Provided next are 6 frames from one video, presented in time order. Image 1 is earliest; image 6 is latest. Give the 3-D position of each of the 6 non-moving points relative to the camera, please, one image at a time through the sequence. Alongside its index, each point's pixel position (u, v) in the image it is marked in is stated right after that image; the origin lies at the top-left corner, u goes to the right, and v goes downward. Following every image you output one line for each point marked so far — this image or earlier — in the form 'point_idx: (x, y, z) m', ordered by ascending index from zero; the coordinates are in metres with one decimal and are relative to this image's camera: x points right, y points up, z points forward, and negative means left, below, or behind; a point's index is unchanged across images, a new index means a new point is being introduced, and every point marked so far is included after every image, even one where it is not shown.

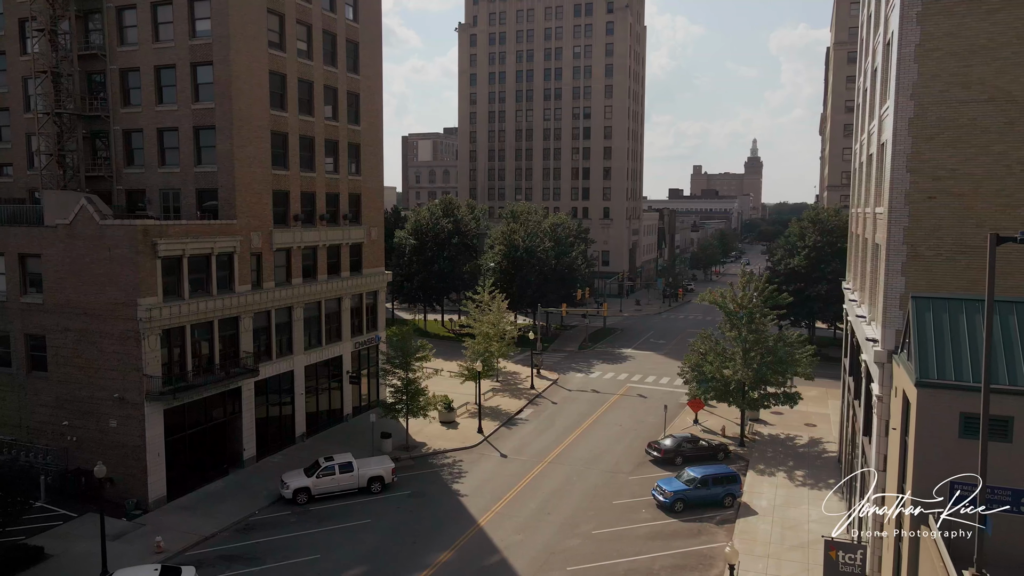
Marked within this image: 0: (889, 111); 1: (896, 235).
0: (+10.0, +4.6, +18.5) m
1: (+9.1, +1.2, +16.6) m
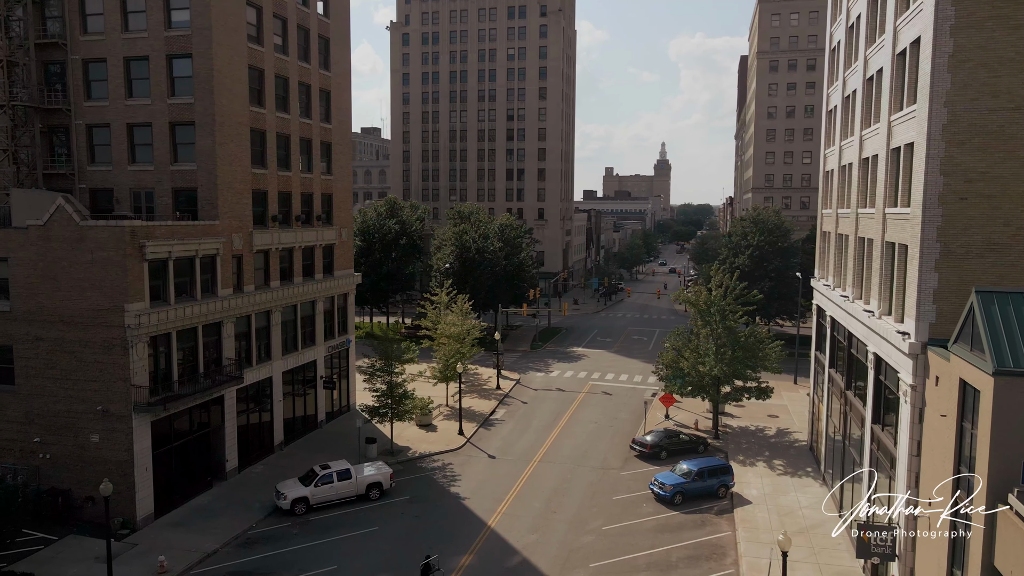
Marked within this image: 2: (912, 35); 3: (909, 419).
0: (+11.1, +4.7, +19.7) m
1: (+10.5, +1.4, +17.7) m
2: (+11.2, +7.0, +19.7) m
3: (+10.4, -3.5, +18.6) m
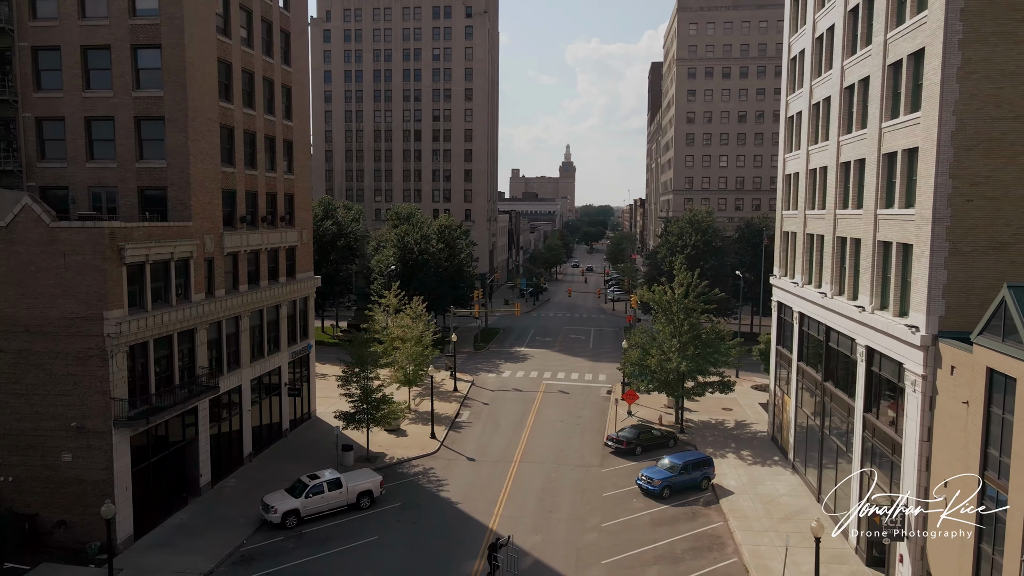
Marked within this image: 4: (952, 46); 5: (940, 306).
0: (+11.8, +4.9, +21.1) m
1: (+11.5, +1.5, +19.0) m
2: (+11.9, +7.1, +21.1) m
3: (+11.4, -3.4, +19.9) m
4: (+11.6, +6.4, +18.6) m
5: (+11.6, -0.5, +19.1) m
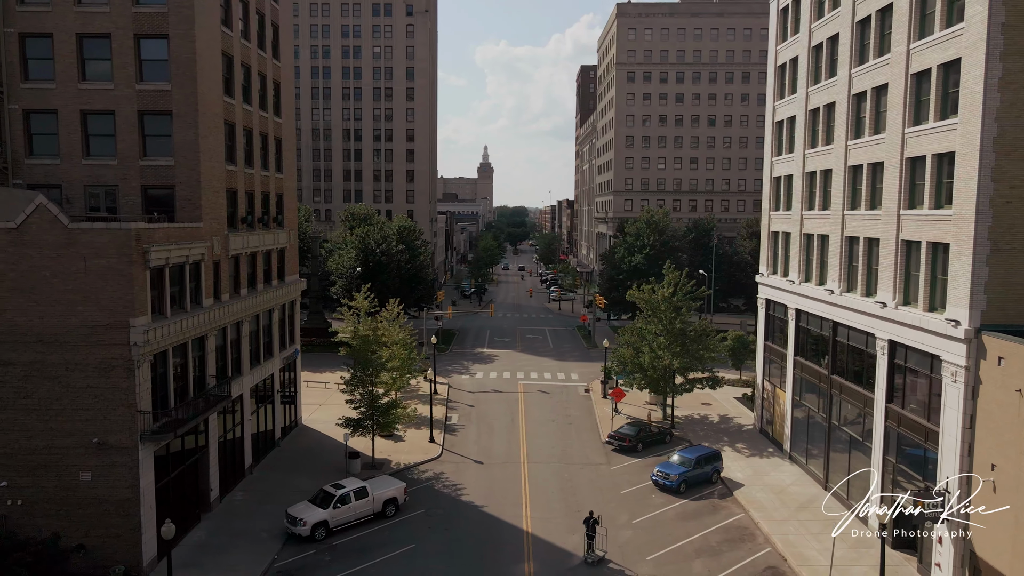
0: (+13.6, +5.0, +22.4) m
1: (+13.5, +1.6, +20.3) m
2: (+13.6, +7.2, +22.4) m
3: (+13.4, -3.2, +21.1) m
4: (+13.5, +6.5, +19.9) m
5: (+13.6, -0.4, +20.4) m
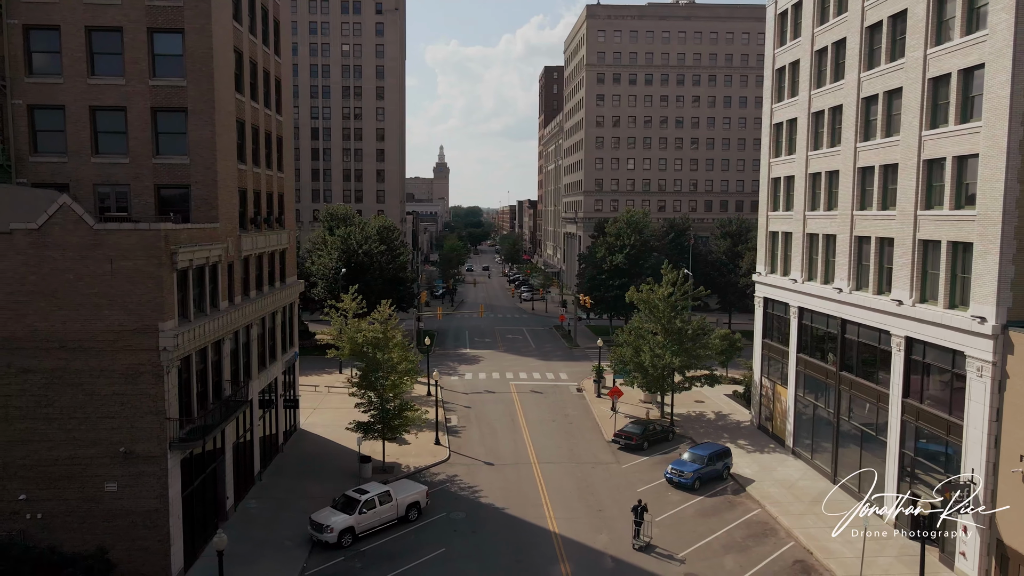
0: (+14.7, +5.0, +23.1) m
1: (+14.8, +1.6, +21.1) m
2: (+14.8, +7.3, +23.2) m
3: (+14.6, -3.2, +21.9) m
4: (+14.8, +6.5, +20.6) m
5: (+14.9, -0.3, +21.2) m
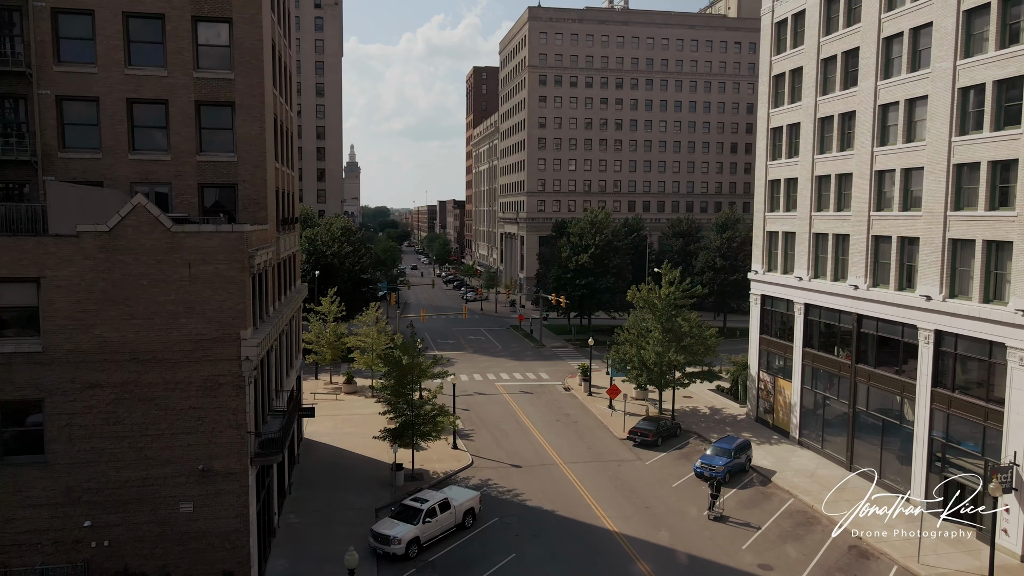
0: (+17.1, +5.2, +24.9) m
1: (+17.5, +1.8, +22.9) m
2: (+17.1, +7.5, +24.9) m
3: (+17.3, -3.0, +23.7) m
4: (+17.5, +6.7, +22.4) m
5: (+17.6, -0.1, +23.0) m
